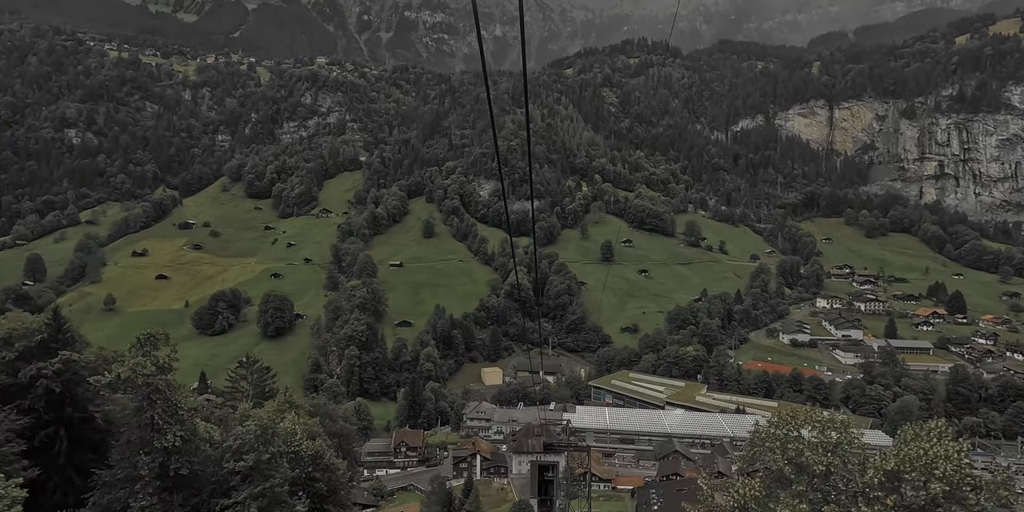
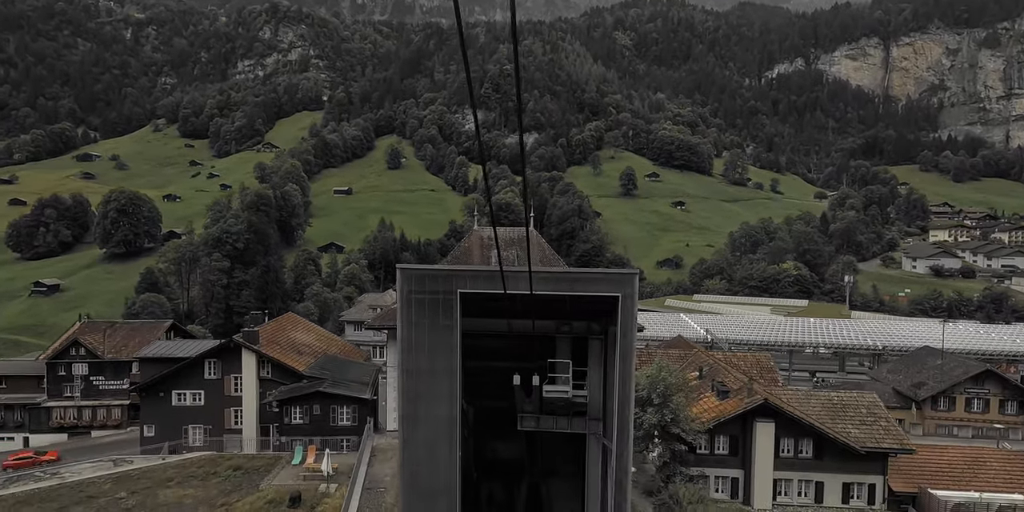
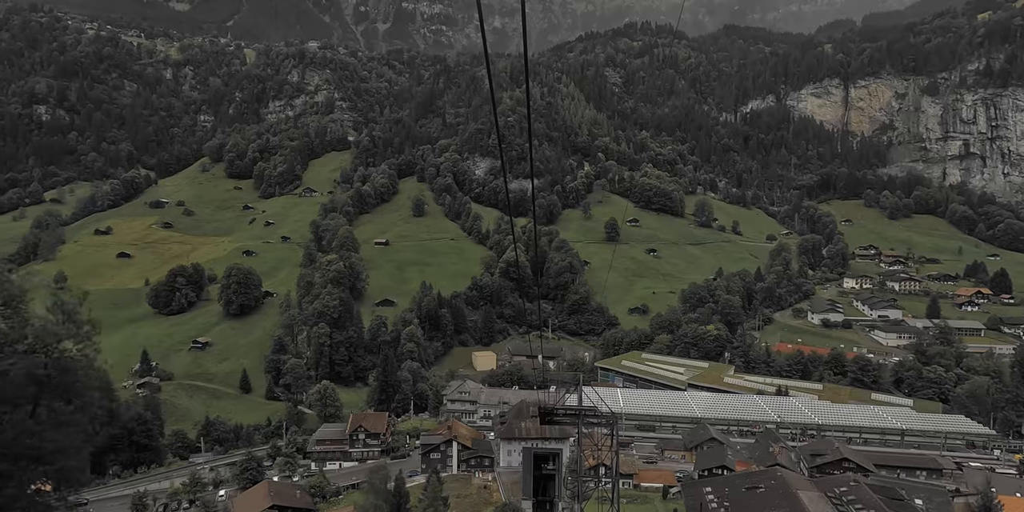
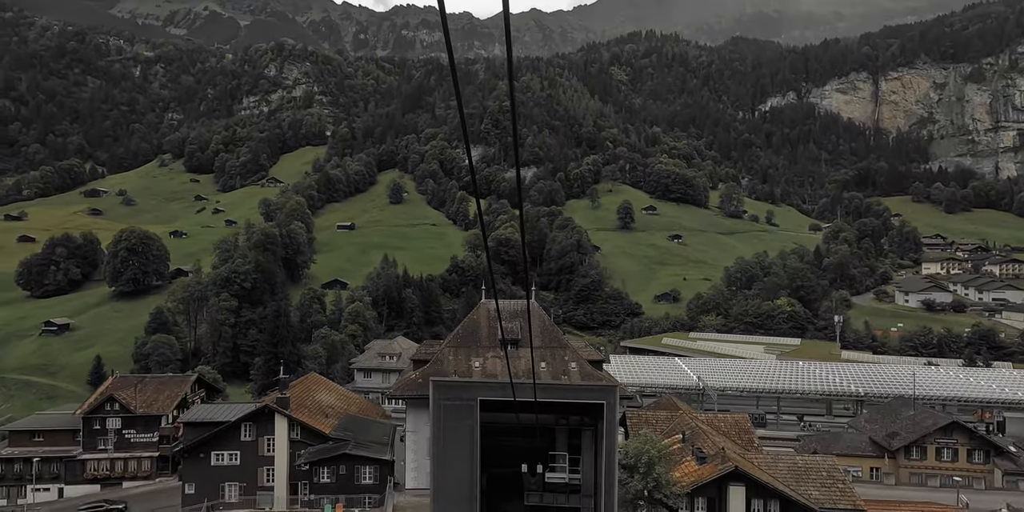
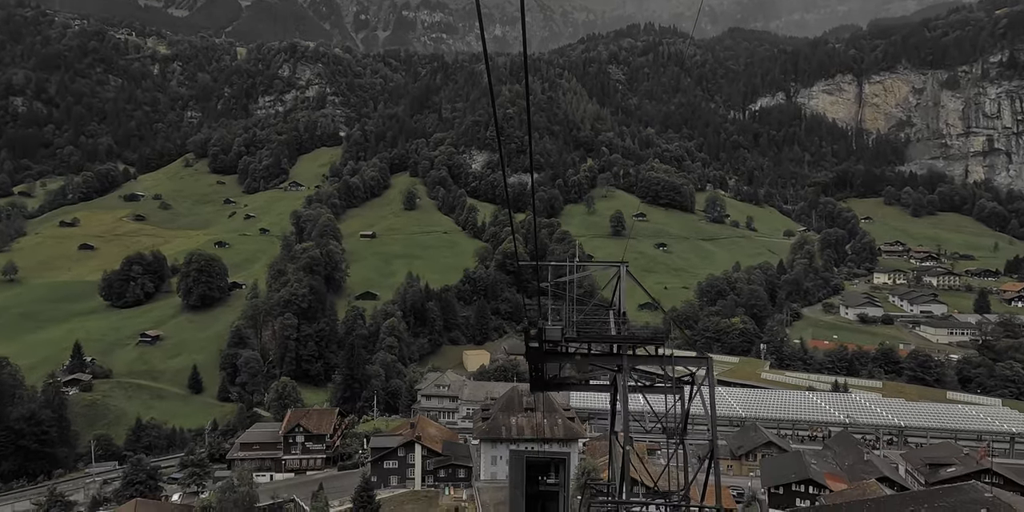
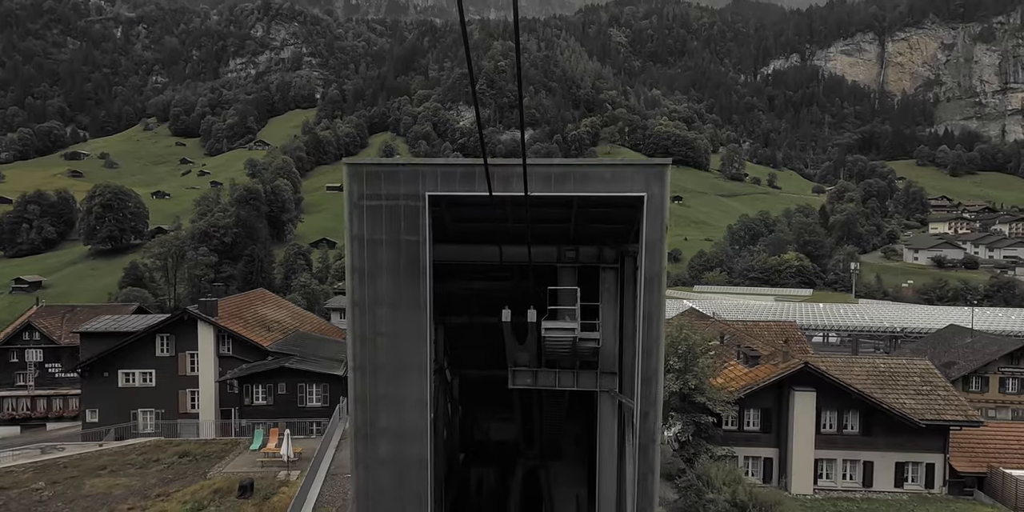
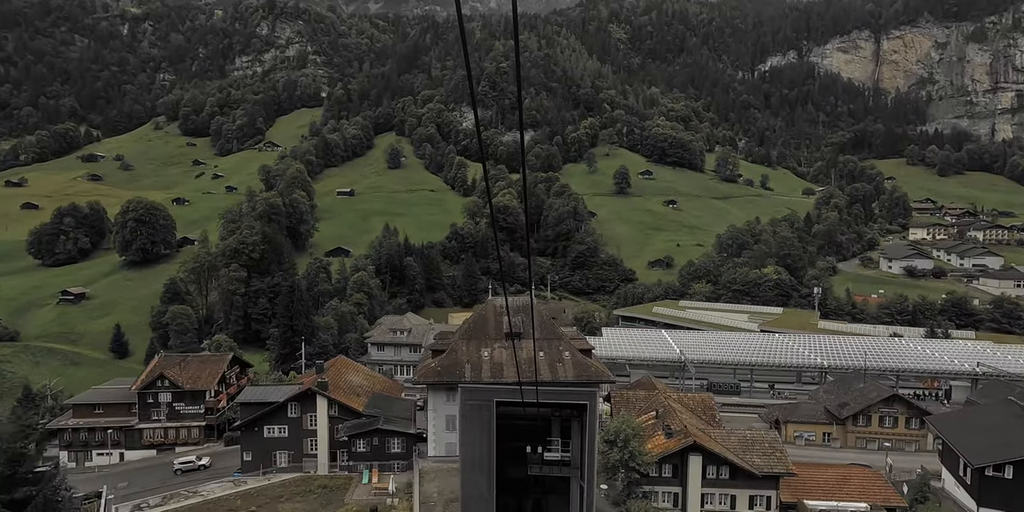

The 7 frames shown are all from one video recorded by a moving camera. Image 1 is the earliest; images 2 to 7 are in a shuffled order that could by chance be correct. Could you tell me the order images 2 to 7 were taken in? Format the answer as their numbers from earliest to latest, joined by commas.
3, 5, 7, 4, 2, 6
